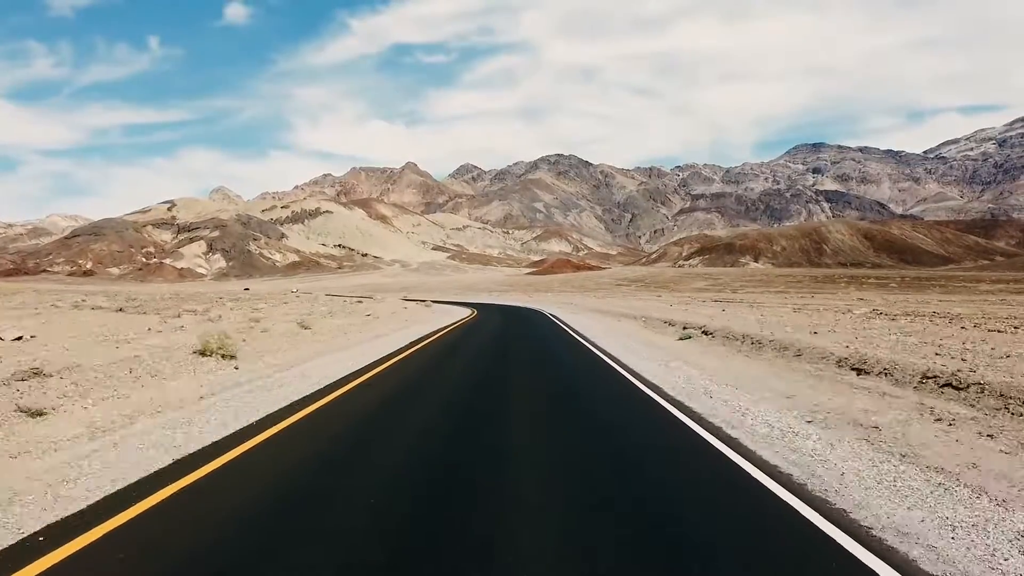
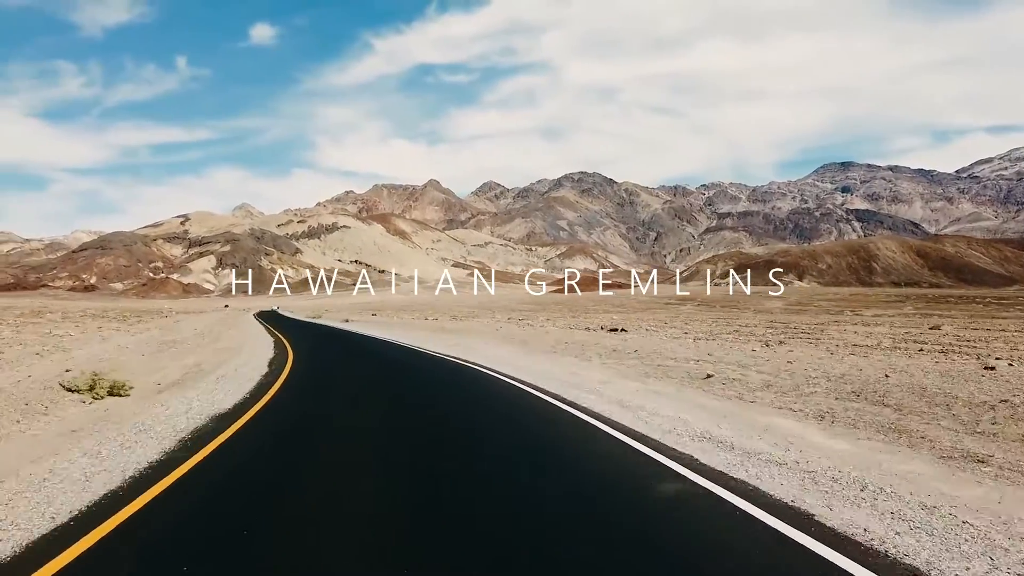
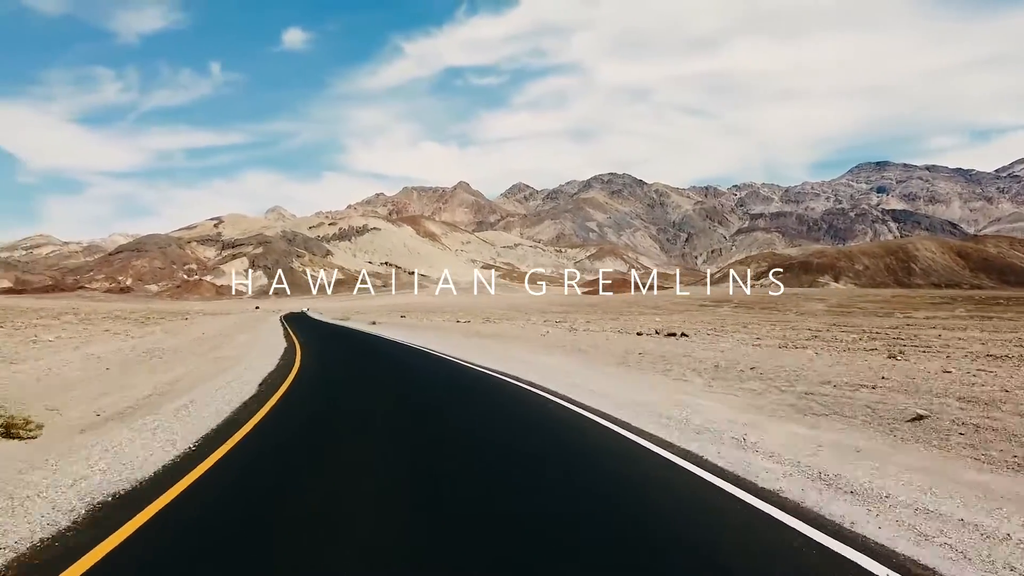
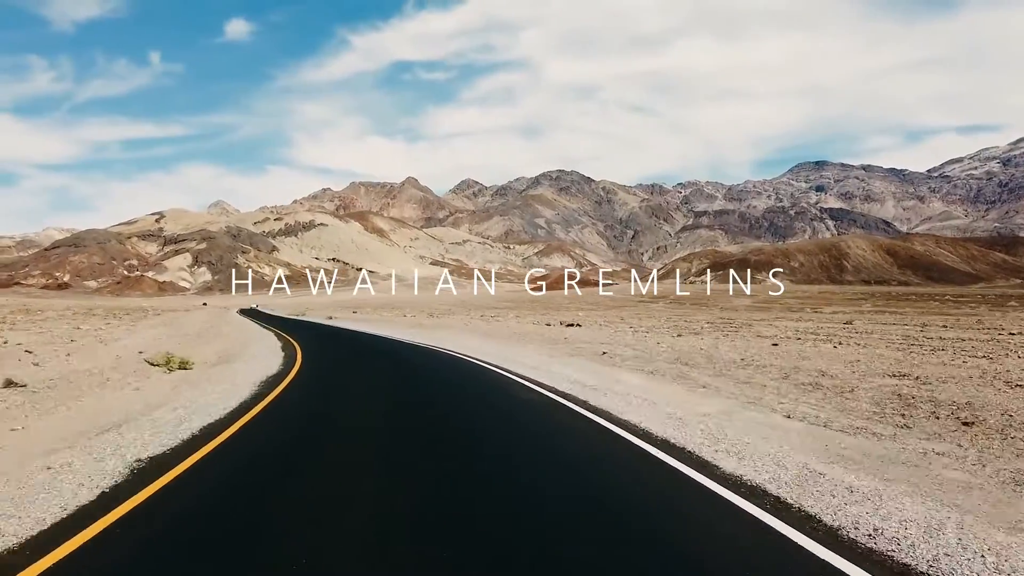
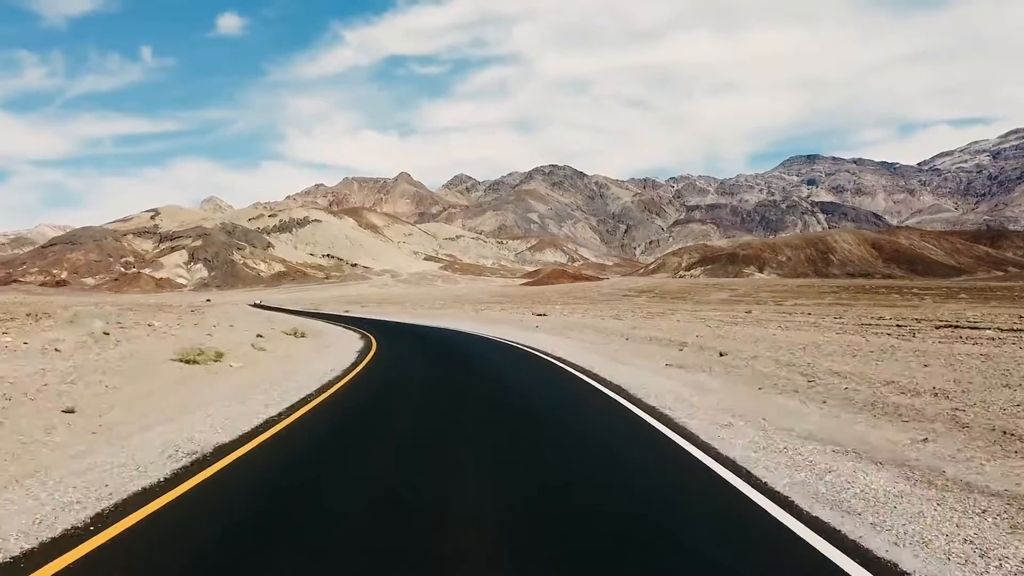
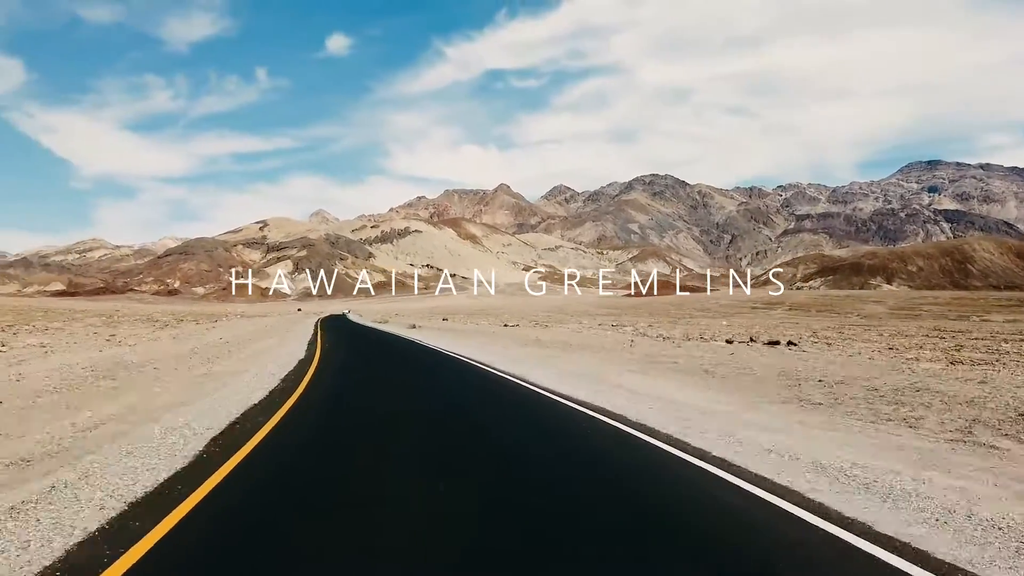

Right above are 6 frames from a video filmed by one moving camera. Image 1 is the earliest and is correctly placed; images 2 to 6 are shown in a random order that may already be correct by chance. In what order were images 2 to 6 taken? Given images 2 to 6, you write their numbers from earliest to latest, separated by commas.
5, 4, 2, 3, 6
